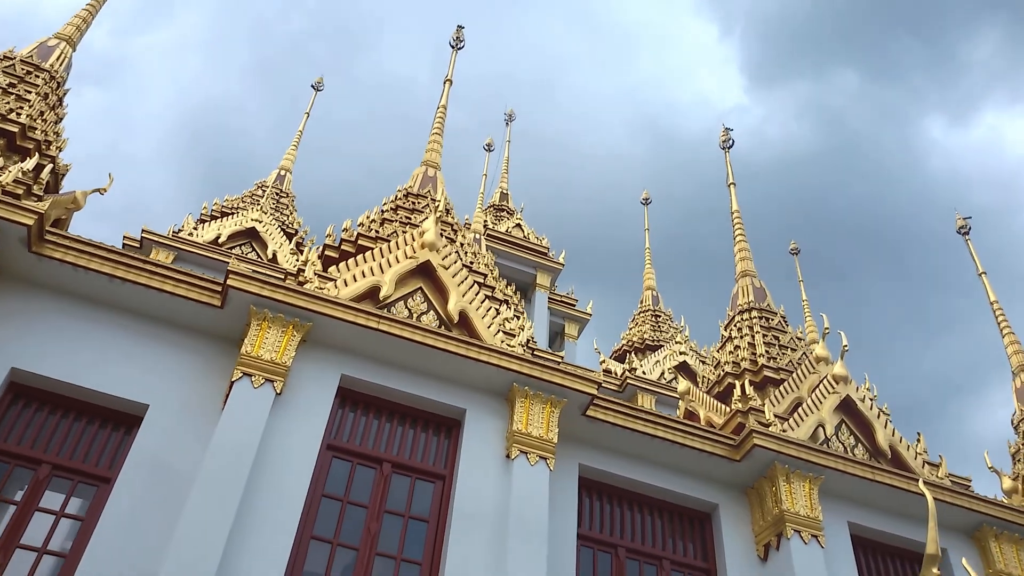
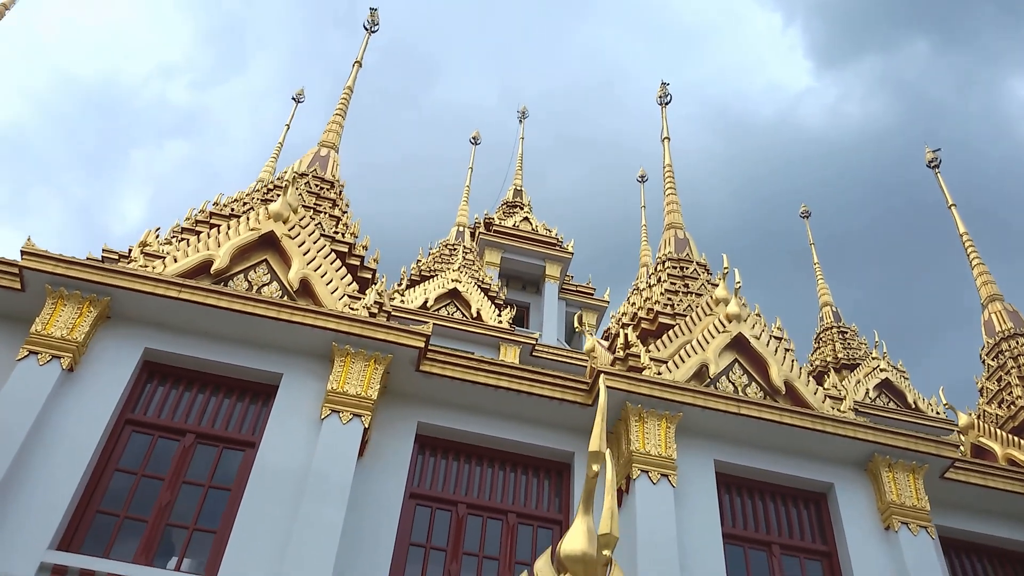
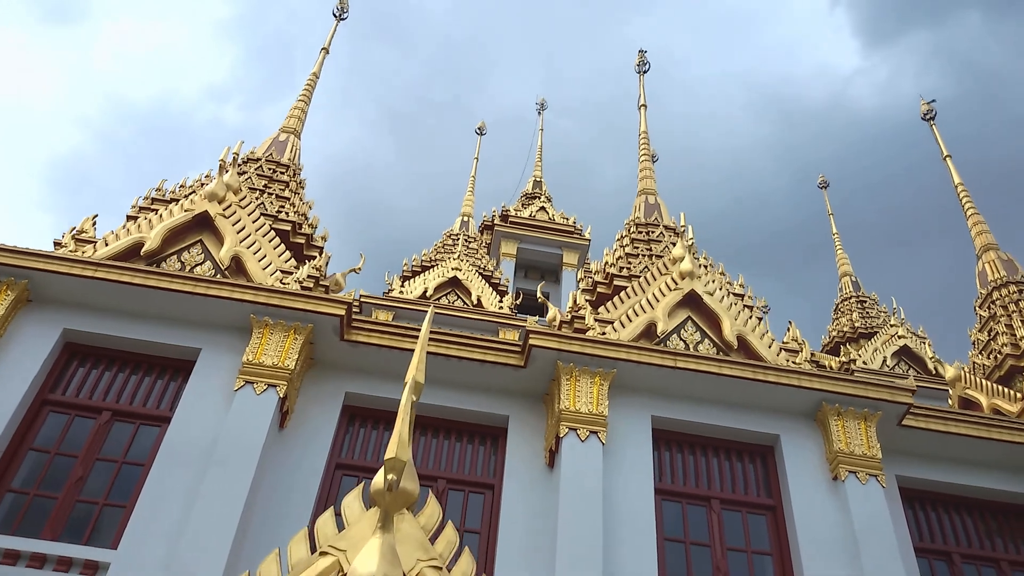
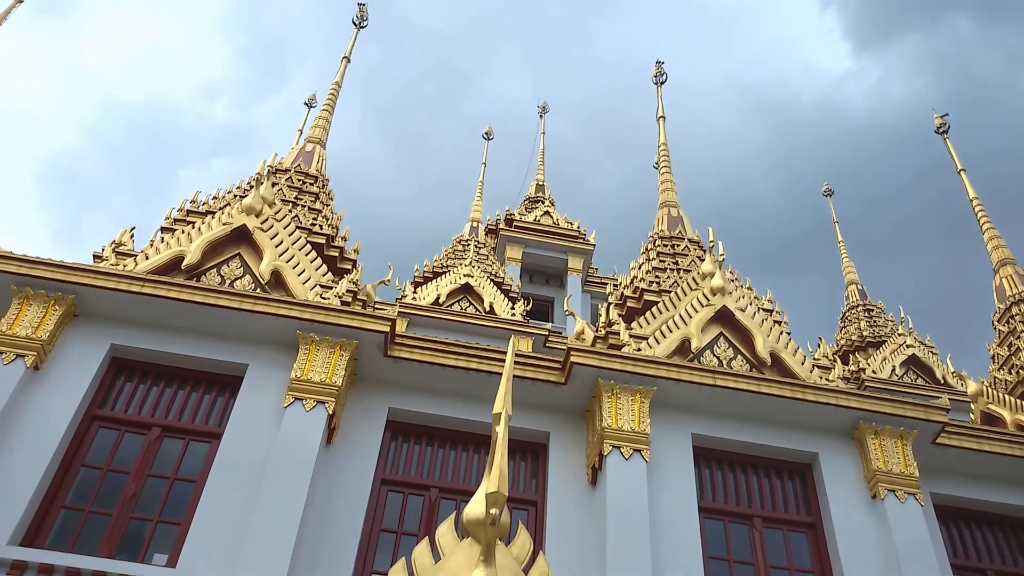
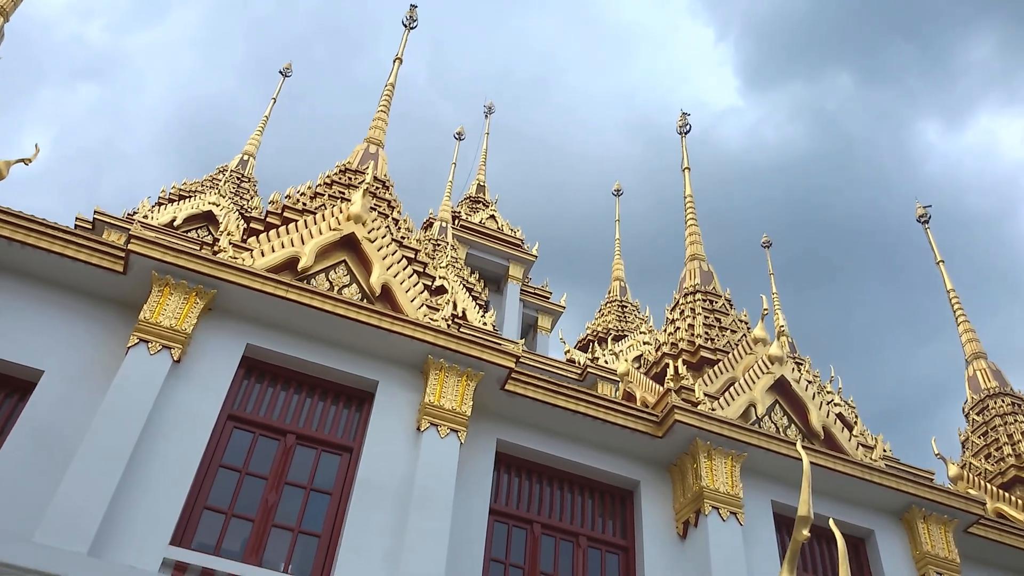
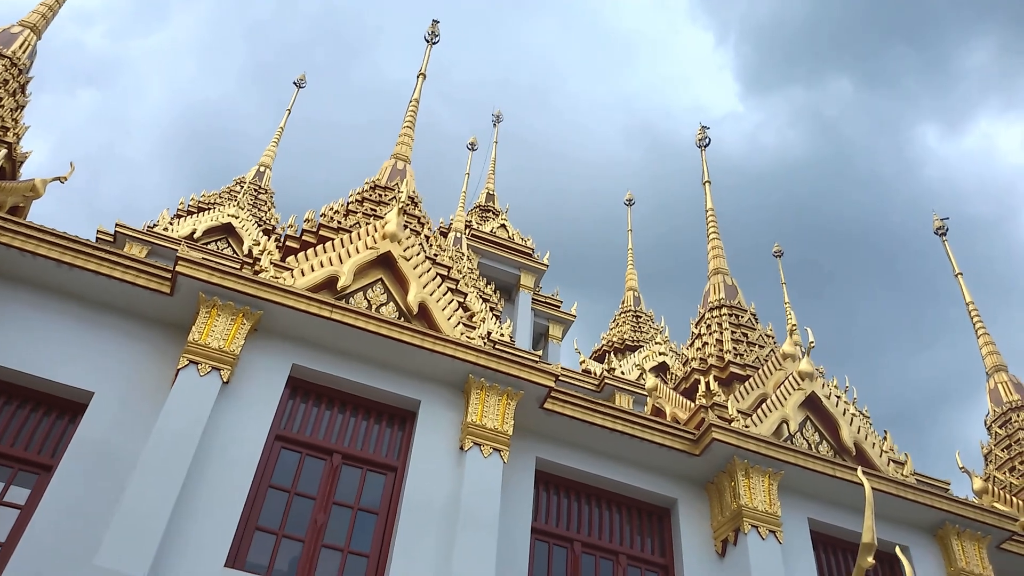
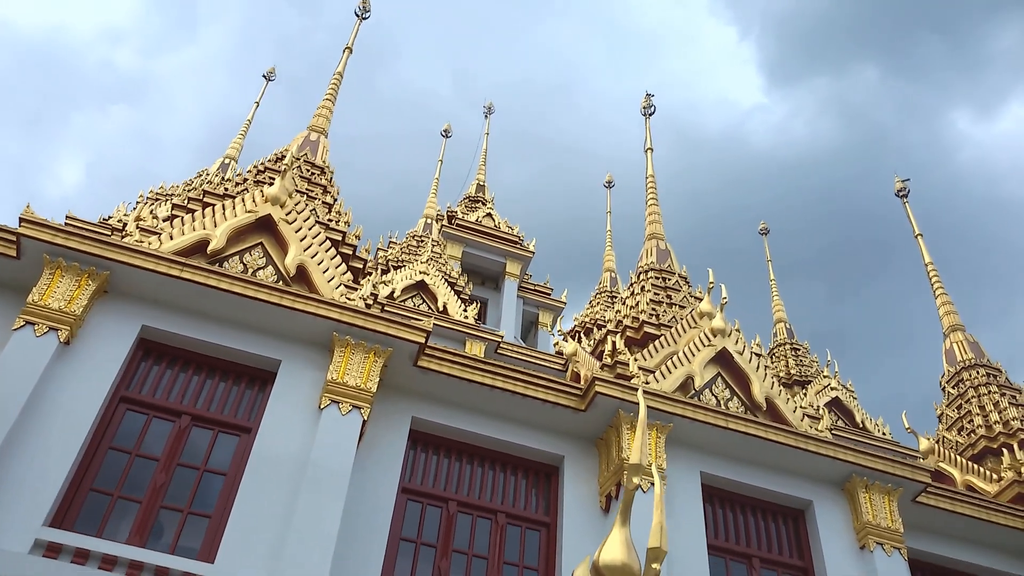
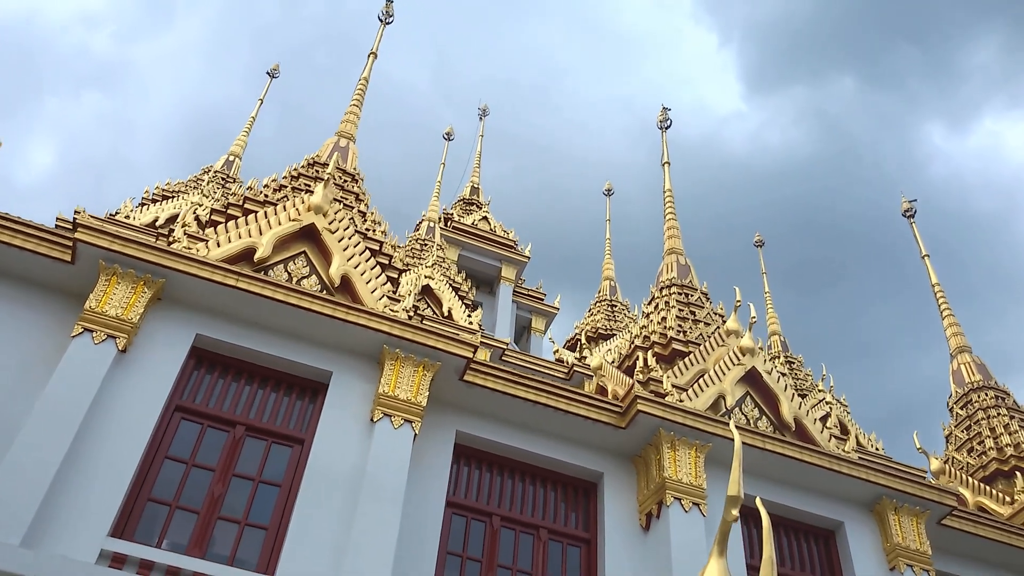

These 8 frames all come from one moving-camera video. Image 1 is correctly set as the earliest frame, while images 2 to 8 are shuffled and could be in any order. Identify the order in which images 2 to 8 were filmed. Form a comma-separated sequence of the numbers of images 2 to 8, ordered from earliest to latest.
6, 5, 8, 7, 2, 4, 3
